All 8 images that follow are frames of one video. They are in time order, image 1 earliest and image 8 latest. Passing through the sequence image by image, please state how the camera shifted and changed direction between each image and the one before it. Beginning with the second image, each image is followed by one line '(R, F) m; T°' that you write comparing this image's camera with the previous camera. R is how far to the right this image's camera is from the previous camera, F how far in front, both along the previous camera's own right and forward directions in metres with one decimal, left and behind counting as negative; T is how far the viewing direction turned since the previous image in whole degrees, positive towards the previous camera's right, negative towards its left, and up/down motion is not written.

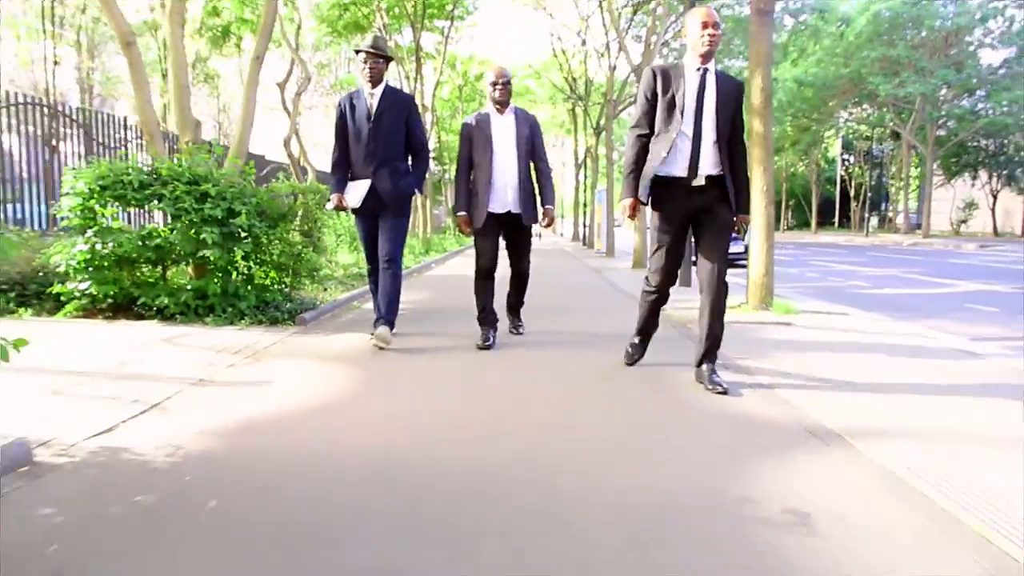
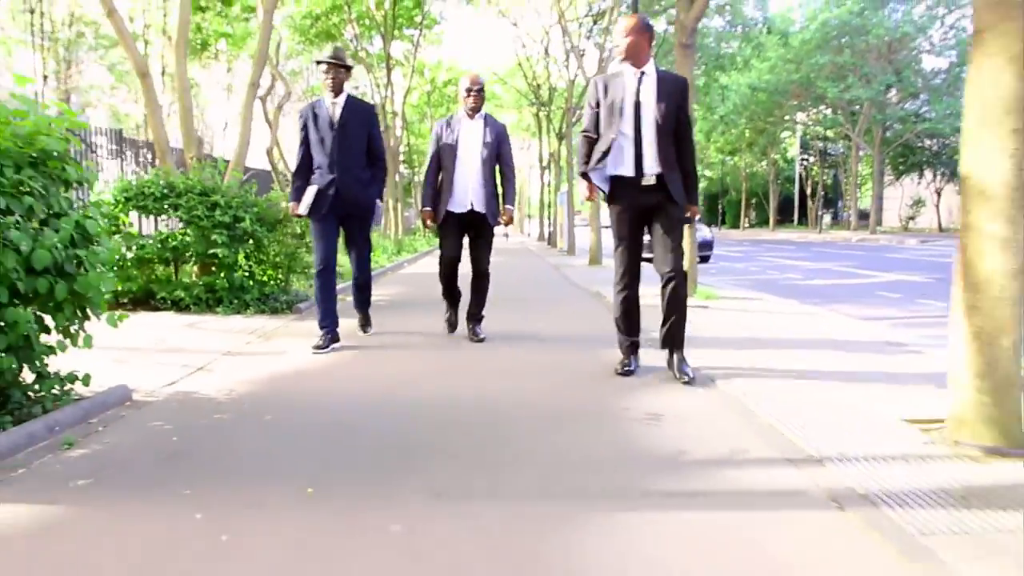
(+0.1, -1.5) m; +2°
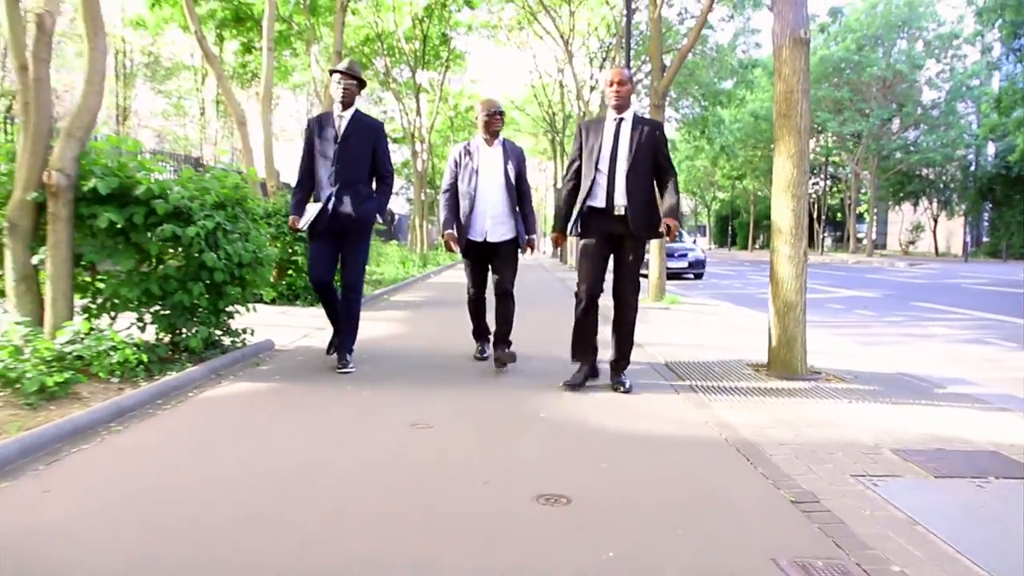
(+0.1, -2.8) m; -1°
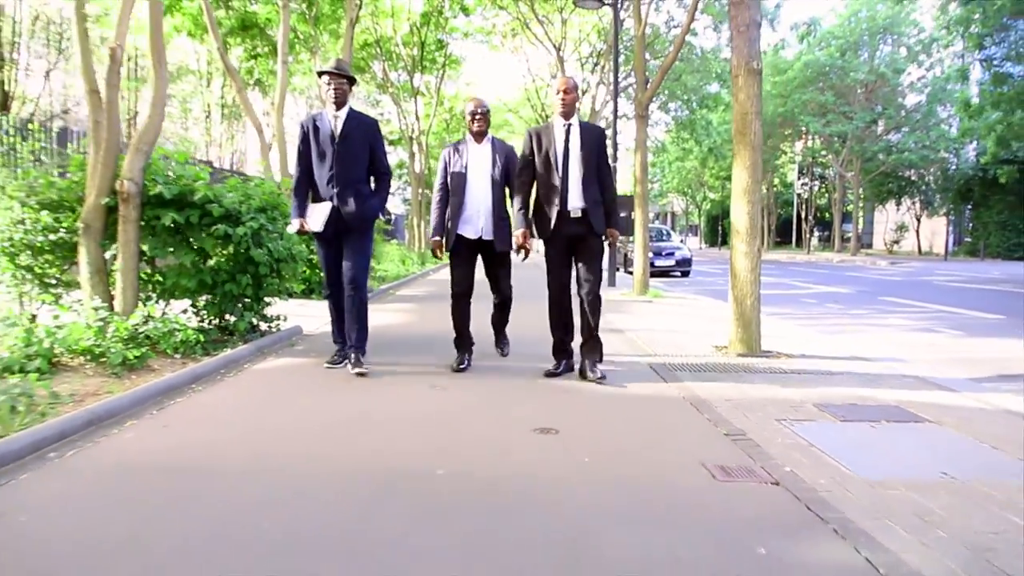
(-0.1, -1.1) m; 0°
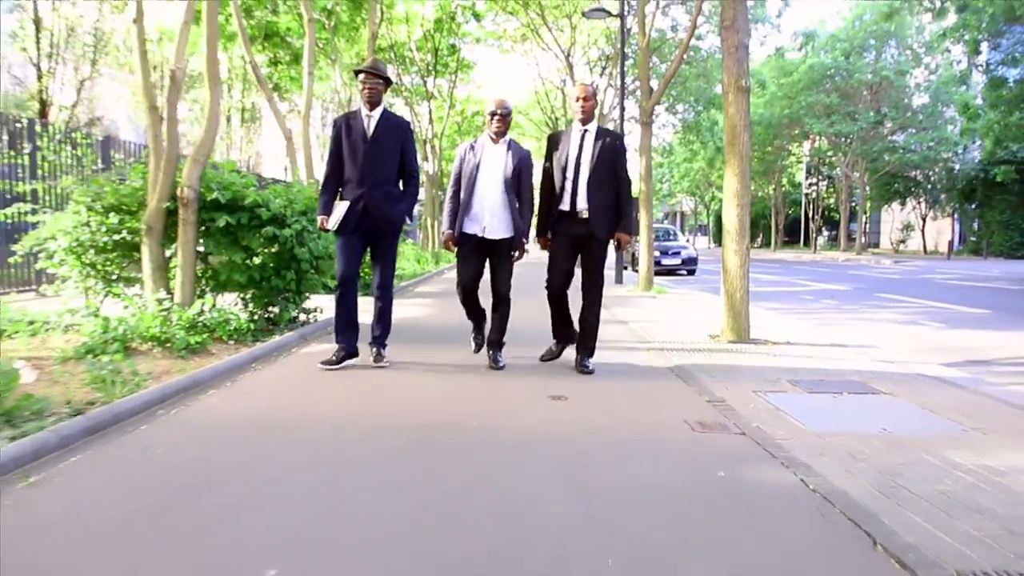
(0.0, -0.9) m; -1°
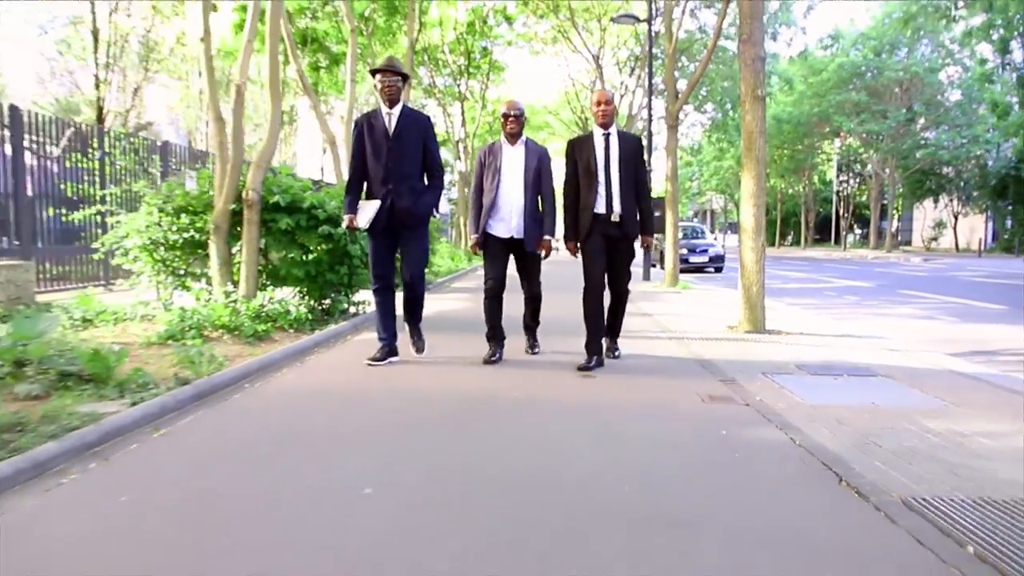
(0.0, -0.7) m; -2°
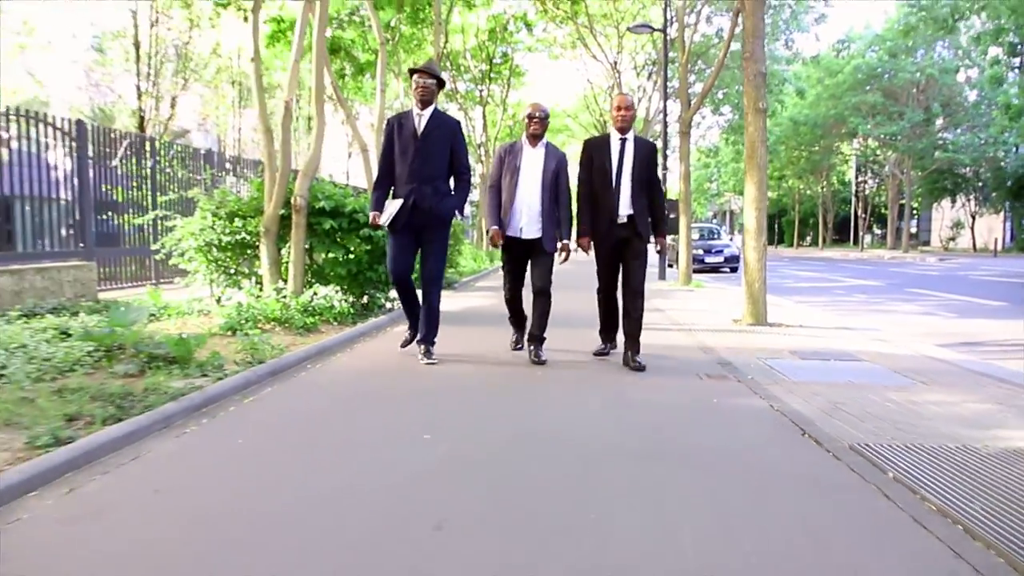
(0.0, -0.9) m; -1°
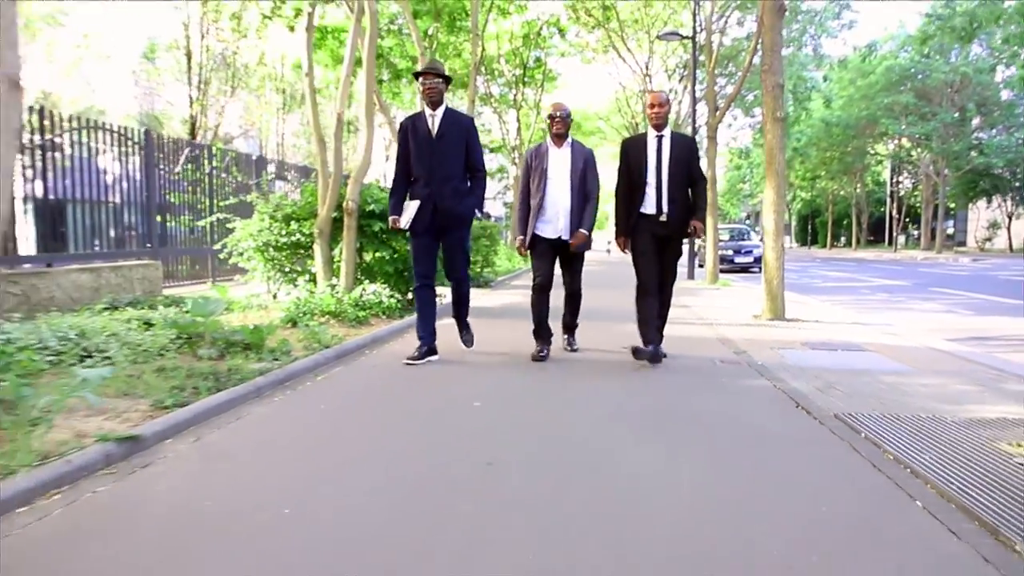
(0.0, -0.8) m; -2°
